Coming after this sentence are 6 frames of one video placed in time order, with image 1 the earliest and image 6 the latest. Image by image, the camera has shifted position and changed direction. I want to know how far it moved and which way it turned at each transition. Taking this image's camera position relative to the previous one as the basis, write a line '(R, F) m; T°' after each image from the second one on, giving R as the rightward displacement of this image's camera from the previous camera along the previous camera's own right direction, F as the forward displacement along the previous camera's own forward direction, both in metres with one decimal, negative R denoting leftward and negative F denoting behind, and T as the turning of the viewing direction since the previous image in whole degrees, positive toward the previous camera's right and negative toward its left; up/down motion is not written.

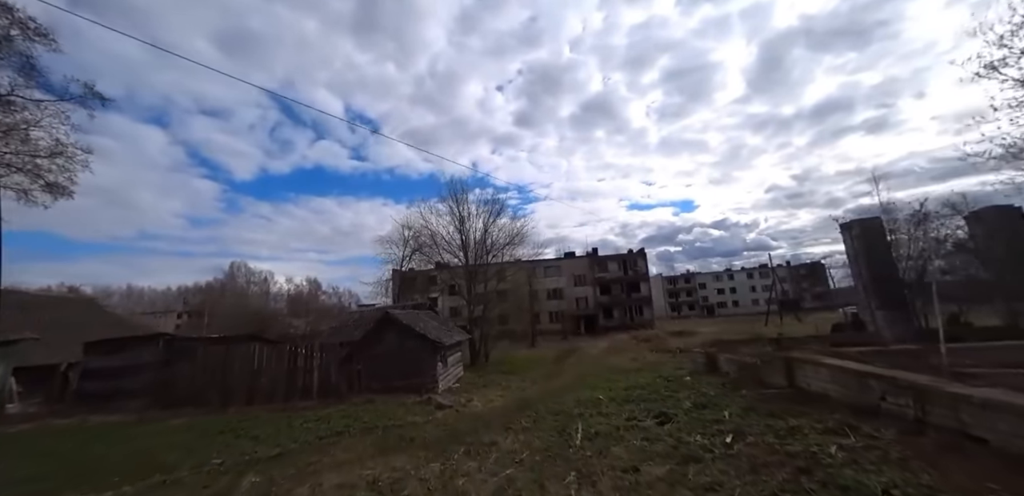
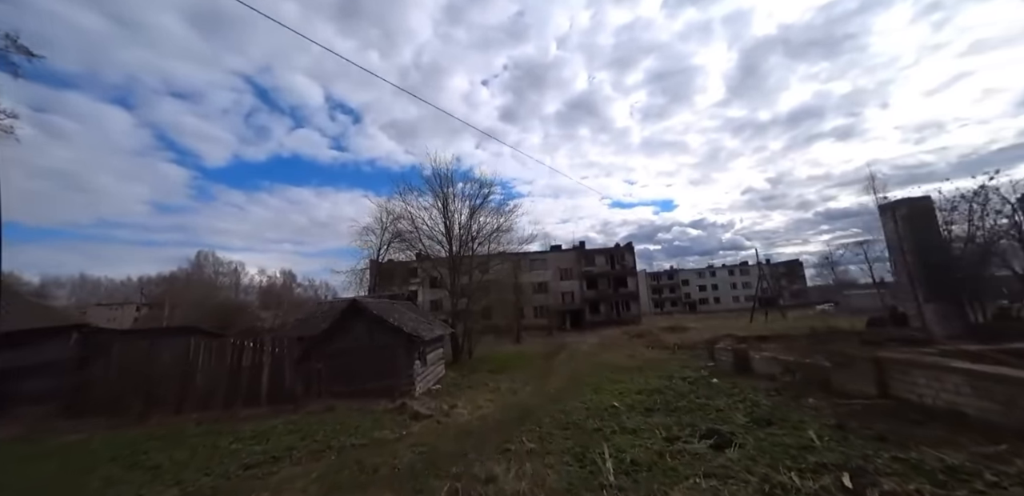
(-0.3, +2.0) m; +3°
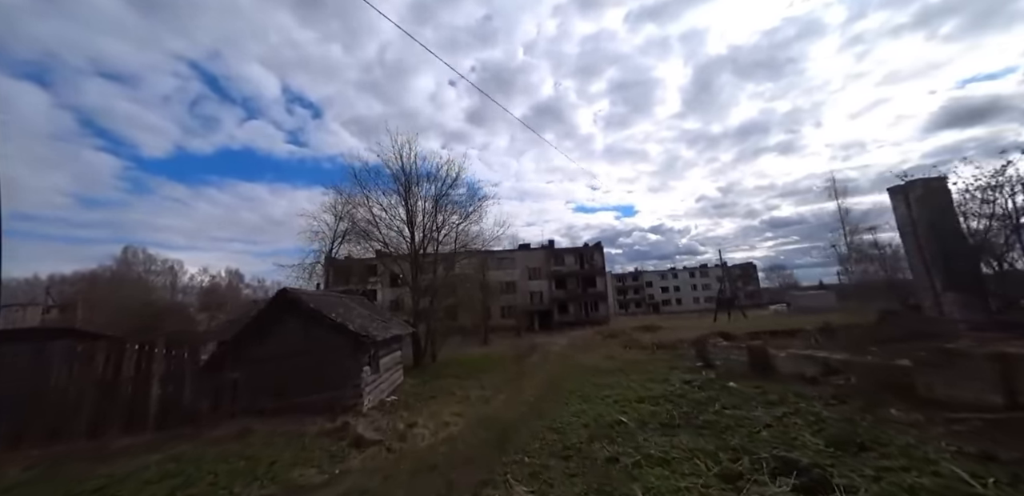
(-0.2, +2.0) m; +5°
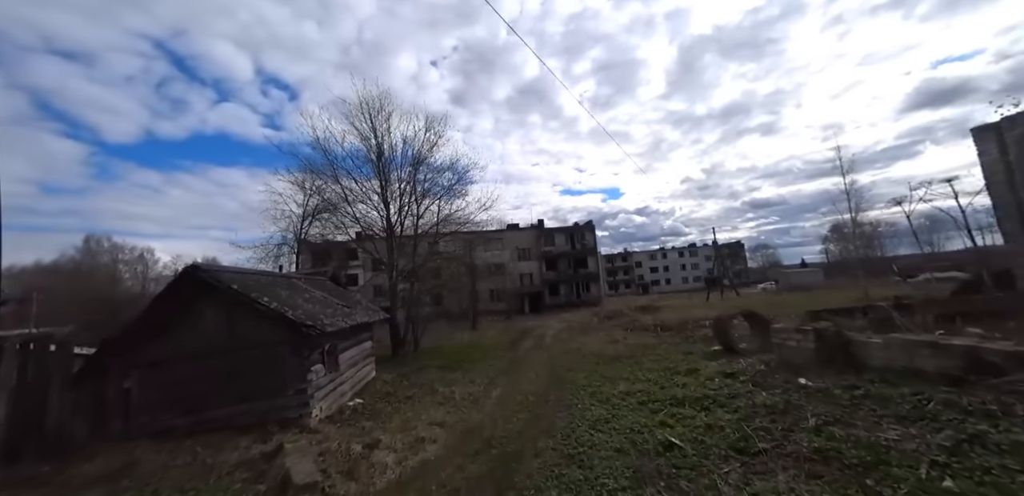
(-0.1, +2.2) m; +2°
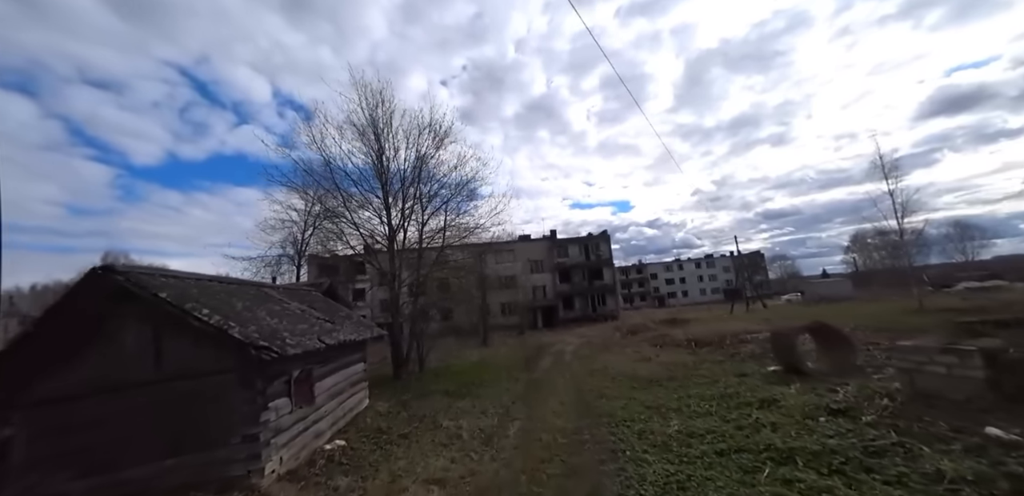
(-0.2, +1.8) m; -2°
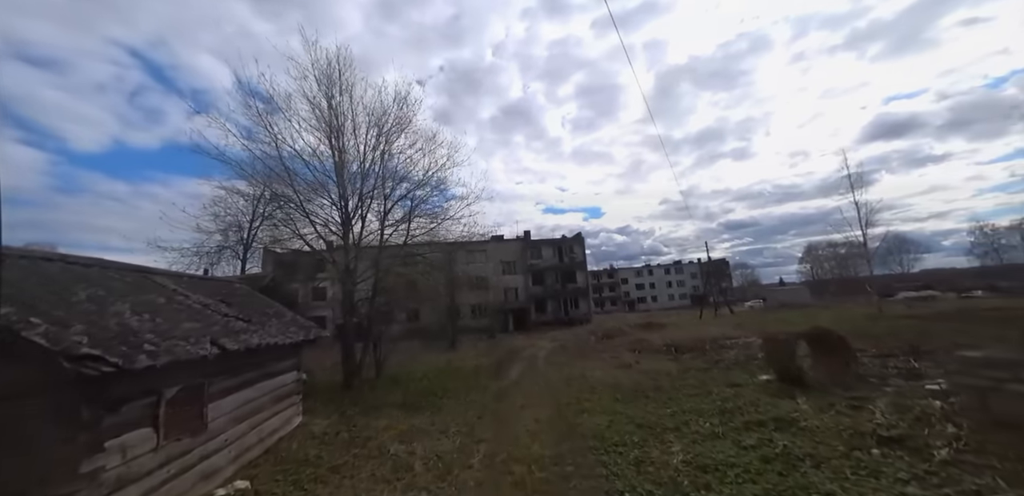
(0.0, +1.5) m; +4°
